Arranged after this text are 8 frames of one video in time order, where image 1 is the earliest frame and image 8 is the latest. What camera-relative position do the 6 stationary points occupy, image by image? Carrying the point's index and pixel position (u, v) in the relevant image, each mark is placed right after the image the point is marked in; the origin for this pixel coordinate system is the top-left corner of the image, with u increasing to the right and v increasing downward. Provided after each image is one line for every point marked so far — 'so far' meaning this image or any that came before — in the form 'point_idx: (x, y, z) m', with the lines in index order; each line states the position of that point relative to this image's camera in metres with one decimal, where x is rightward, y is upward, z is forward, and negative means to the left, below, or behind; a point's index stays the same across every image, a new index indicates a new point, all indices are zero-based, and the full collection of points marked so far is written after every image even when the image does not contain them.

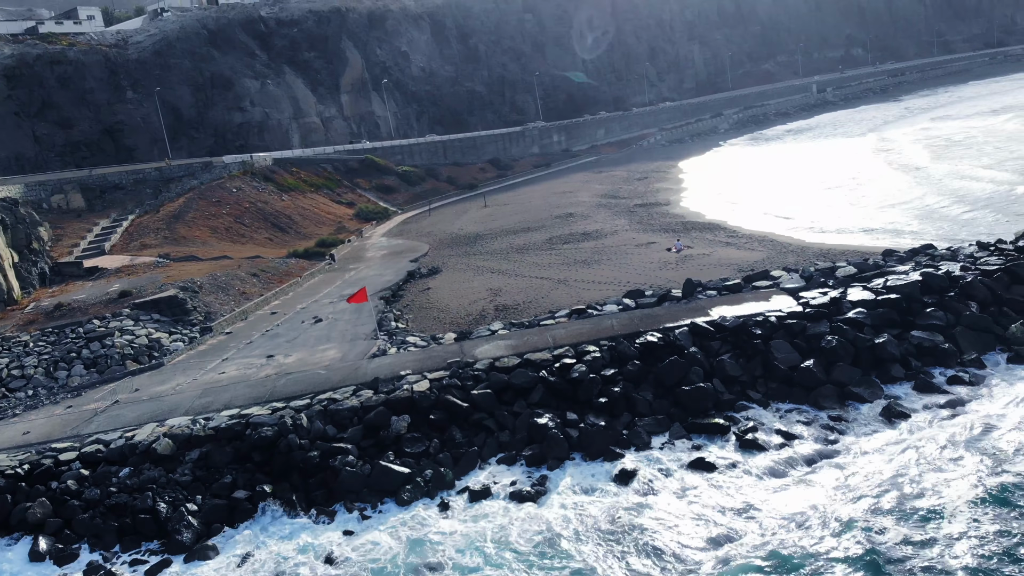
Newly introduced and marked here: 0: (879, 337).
0: (+5.8, -0.7, +11.3) m
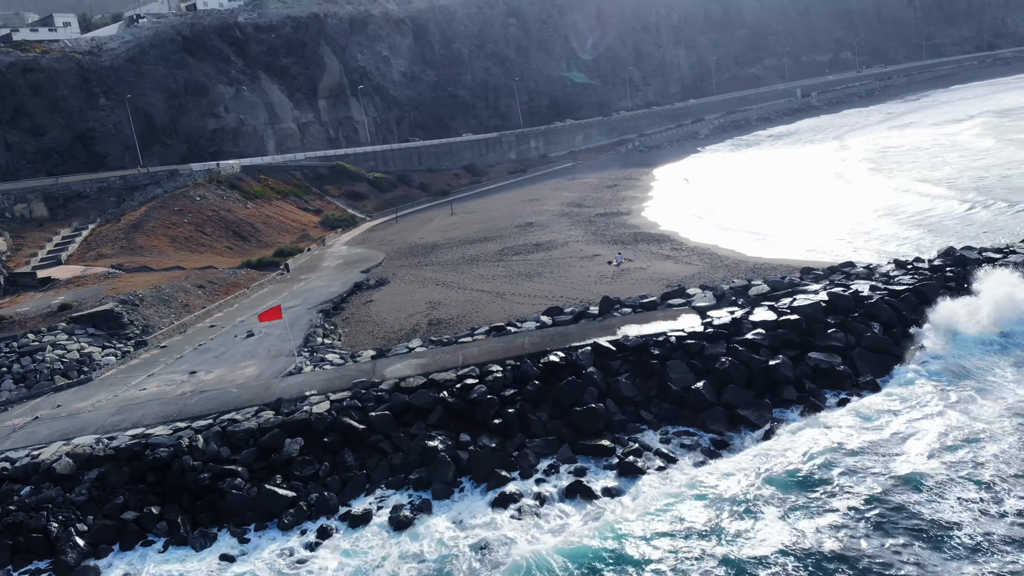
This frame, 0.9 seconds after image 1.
0: (+4.1, -1.1, +11.4) m
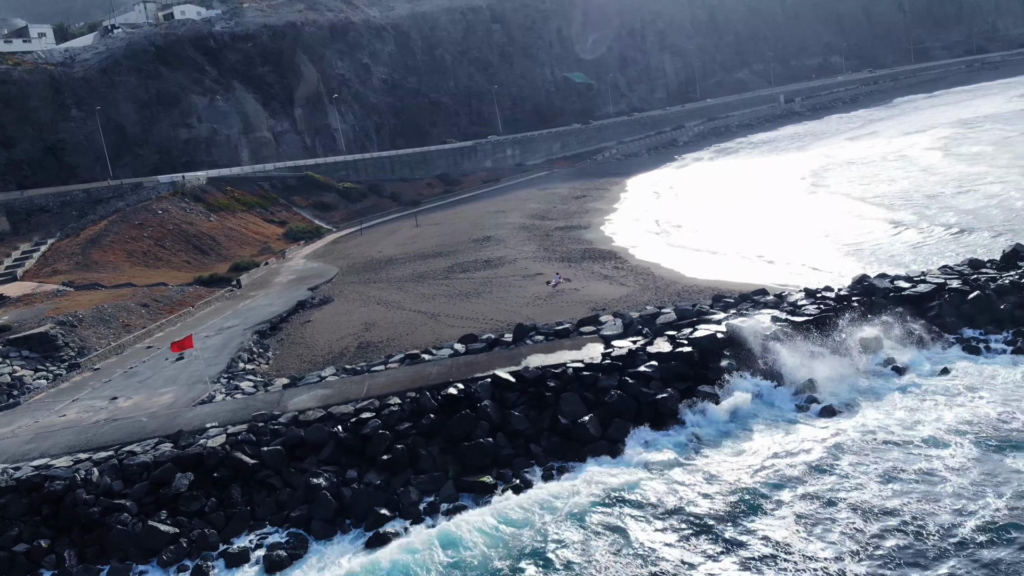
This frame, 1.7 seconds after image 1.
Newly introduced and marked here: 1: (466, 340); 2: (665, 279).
0: (+2.4, -1.7, +11.5) m
1: (-0.9, -1.0, +14.2) m
2: (+4.1, +0.3, +19.4) m
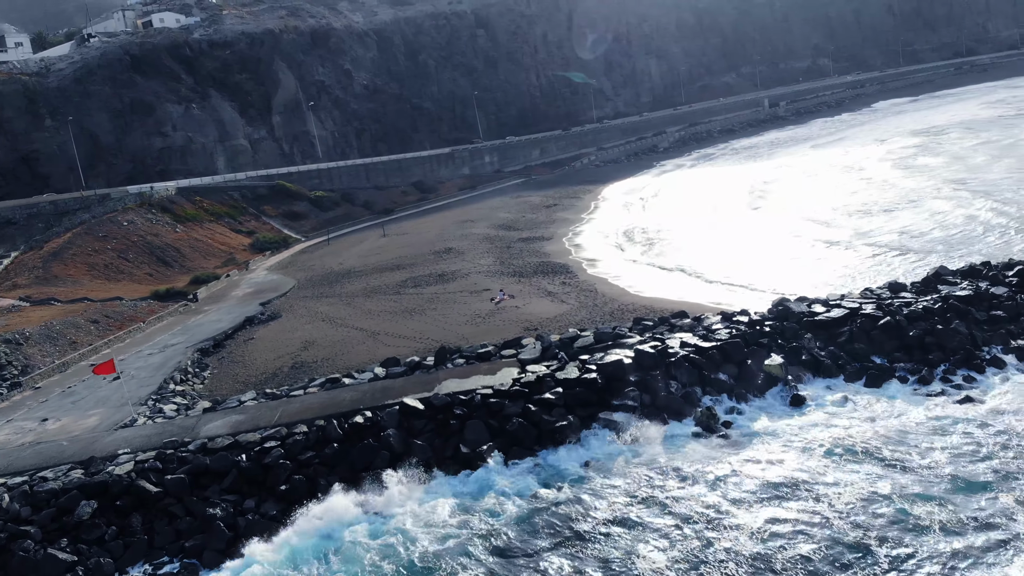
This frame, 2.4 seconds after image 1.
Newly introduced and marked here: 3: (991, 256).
0: (+0.8, -2.1, +11.7) m
1: (-2.5, -1.5, +14.4) m
2: (+2.6, -0.2, +19.6) m
3: (+11.2, +0.8, +17.0) m
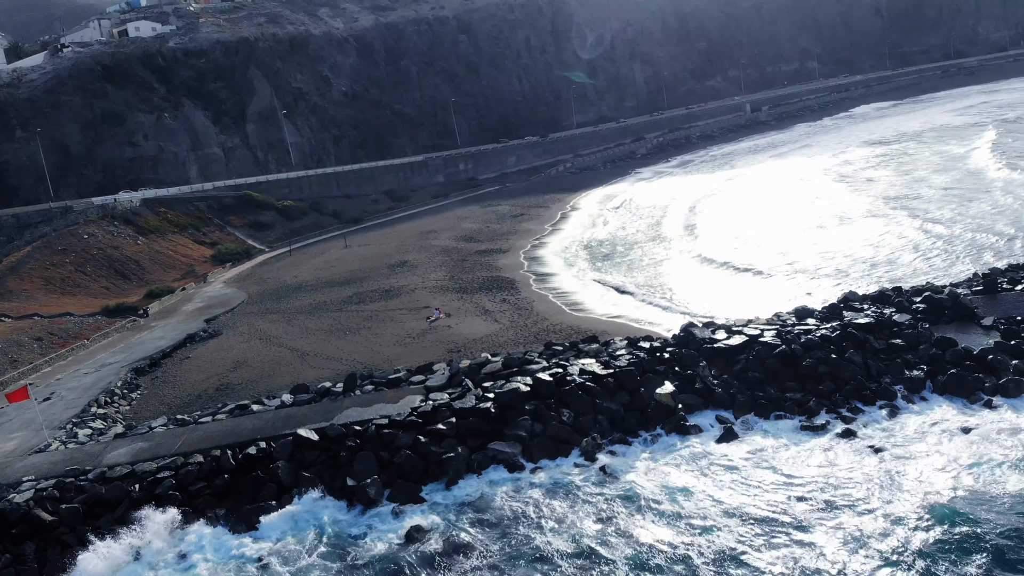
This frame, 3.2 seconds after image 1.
0: (-1.0, -2.7, +11.9) m
1: (-4.3, -2.1, +14.6) m
2: (+0.8, -0.8, +19.8) m
3: (+9.4, +0.2, +17.2) m
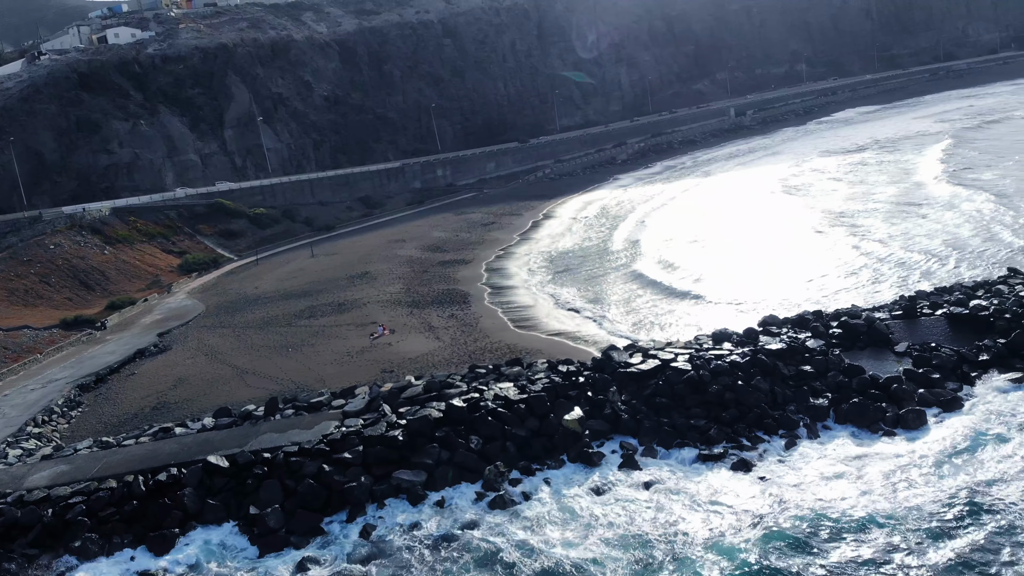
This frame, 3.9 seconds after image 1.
0: (-2.7, -3.2, +12.1) m
1: (-5.9, -2.6, +14.9) m
2: (-0.9, -1.2, +20.0) m
3: (+7.8, -0.3, +17.4) m
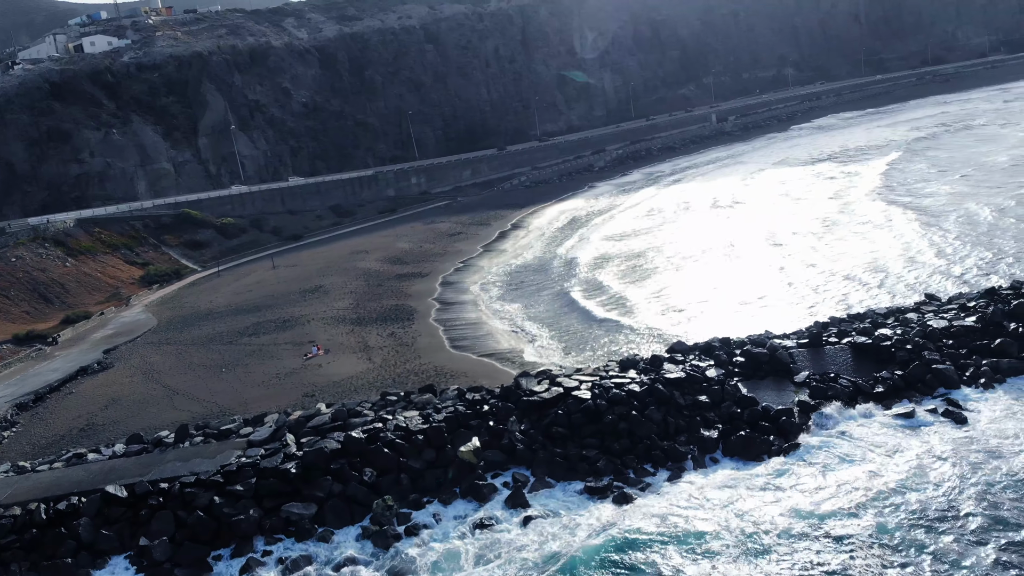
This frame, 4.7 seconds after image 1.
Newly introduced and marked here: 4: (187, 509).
0: (-4.6, -3.8, +12.4) m
1: (-7.9, -3.2, +15.2) m
2: (-2.7, -1.8, +20.3) m
3: (+5.9, -0.9, +17.6) m
4: (-5.7, -3.8, +12.7) m
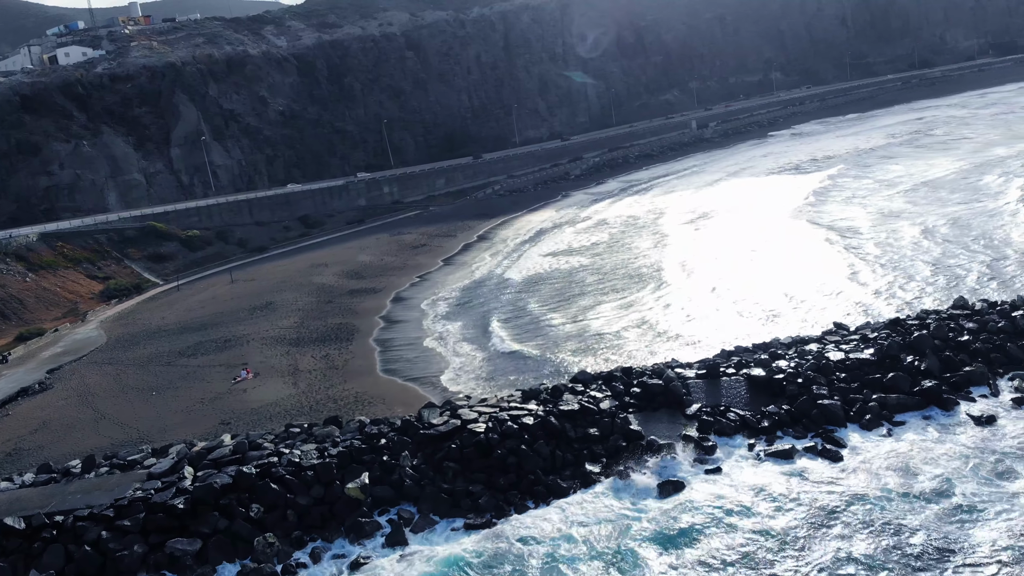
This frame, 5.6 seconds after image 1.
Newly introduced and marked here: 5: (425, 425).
0: (-6.8, -4.6, +12.9) m
1: (-10.0, -3.9, +15.6) m
2: (-4.9, -2.5, +20.7) m
3: (+3.8, -1.7, +17.9) m
4: (-7.8, -4.6, +13.1) m
5: (-1.8, -2.9, +15.4) m
